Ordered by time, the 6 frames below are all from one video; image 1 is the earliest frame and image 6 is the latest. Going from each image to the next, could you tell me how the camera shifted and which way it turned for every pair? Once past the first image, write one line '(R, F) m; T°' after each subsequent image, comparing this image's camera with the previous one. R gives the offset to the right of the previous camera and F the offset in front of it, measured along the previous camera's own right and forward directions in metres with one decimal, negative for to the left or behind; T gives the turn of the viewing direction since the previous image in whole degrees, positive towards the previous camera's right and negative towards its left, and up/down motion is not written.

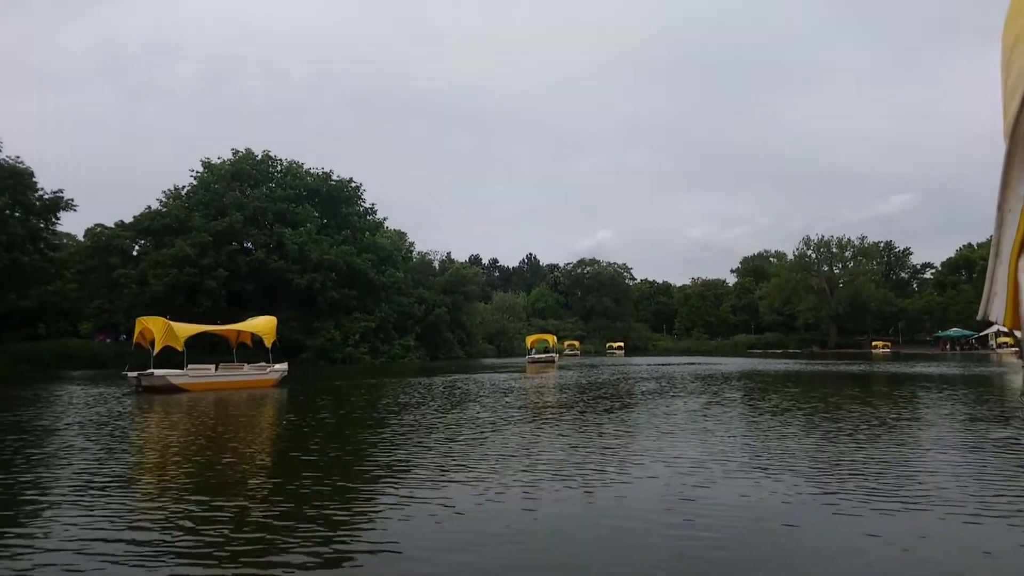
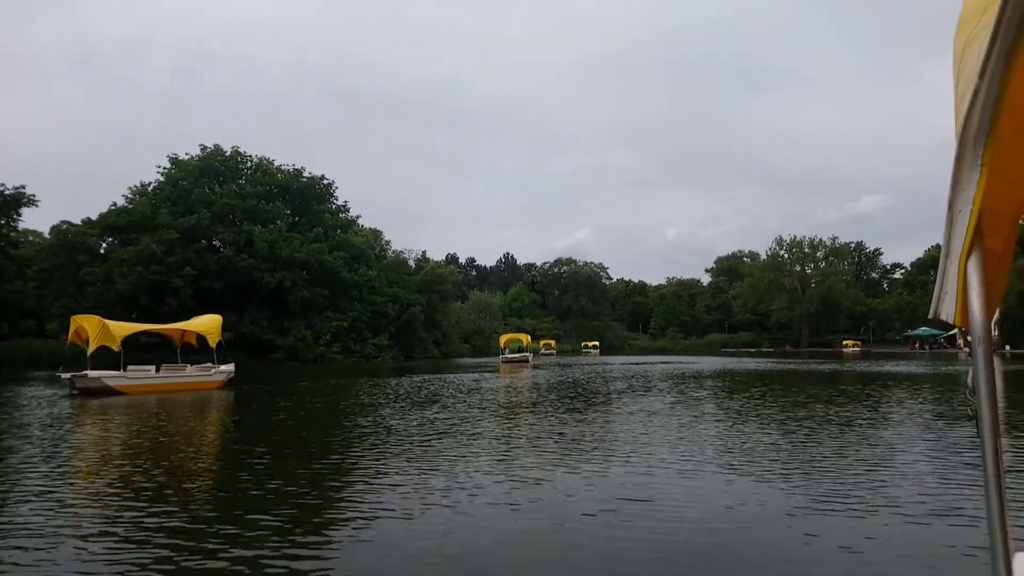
(+0.2, +0.2) m; +2°
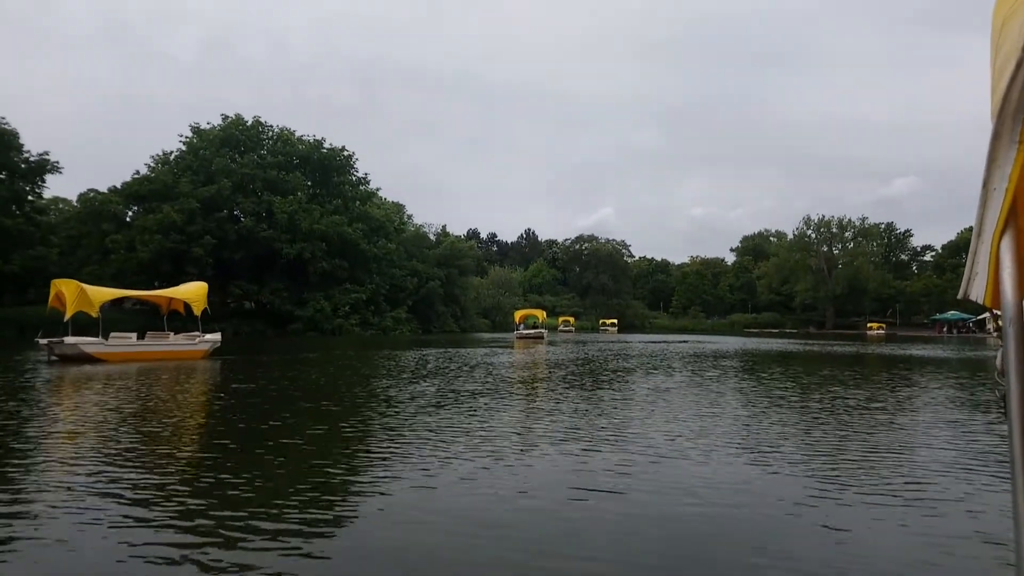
(+0.2, +0.3) m; -2°
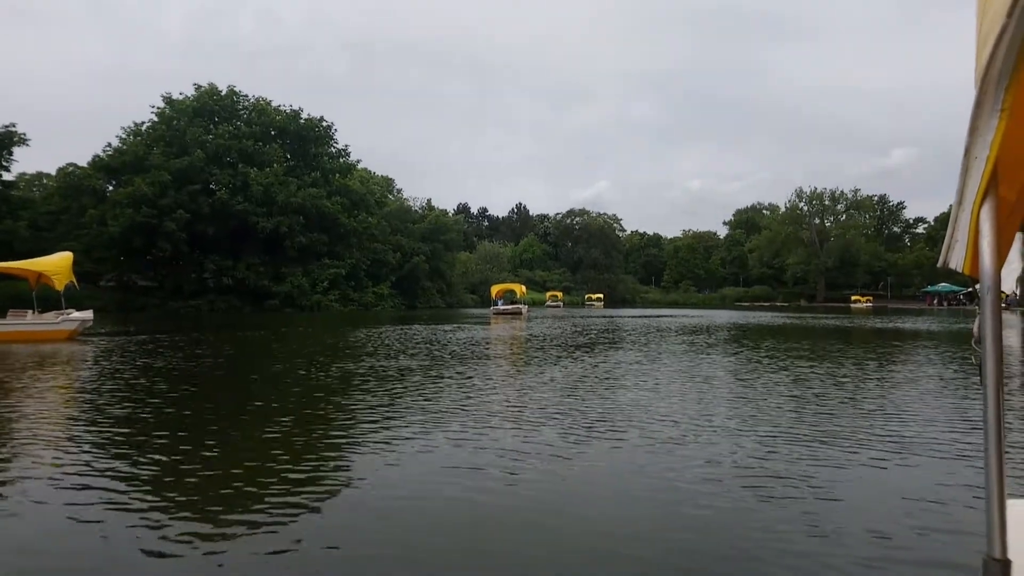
(+0.6, +0.7) m; 0°
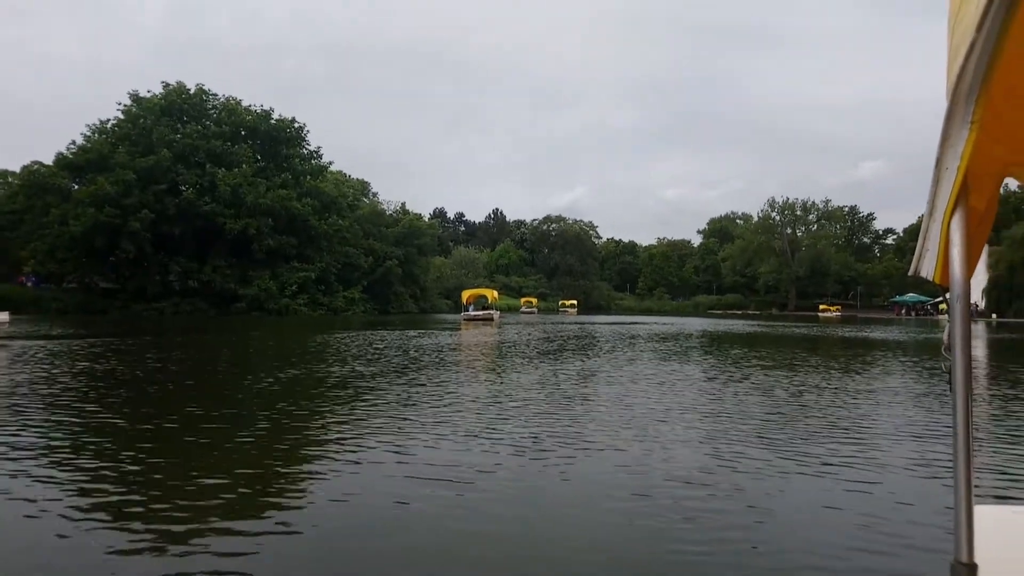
(+0.2, +0.3) m; +2°
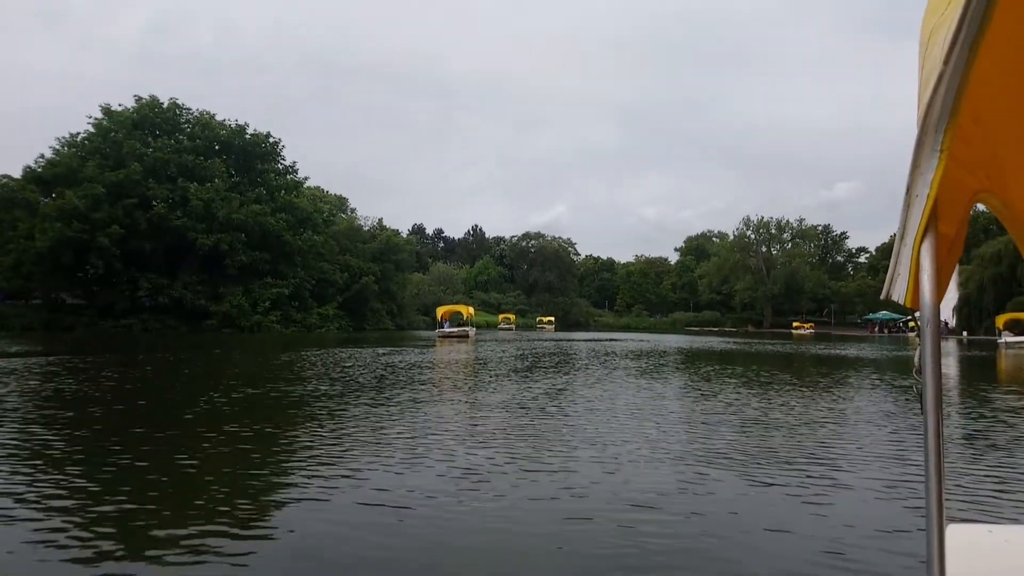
(+0.1, +0.2) m; +2°
